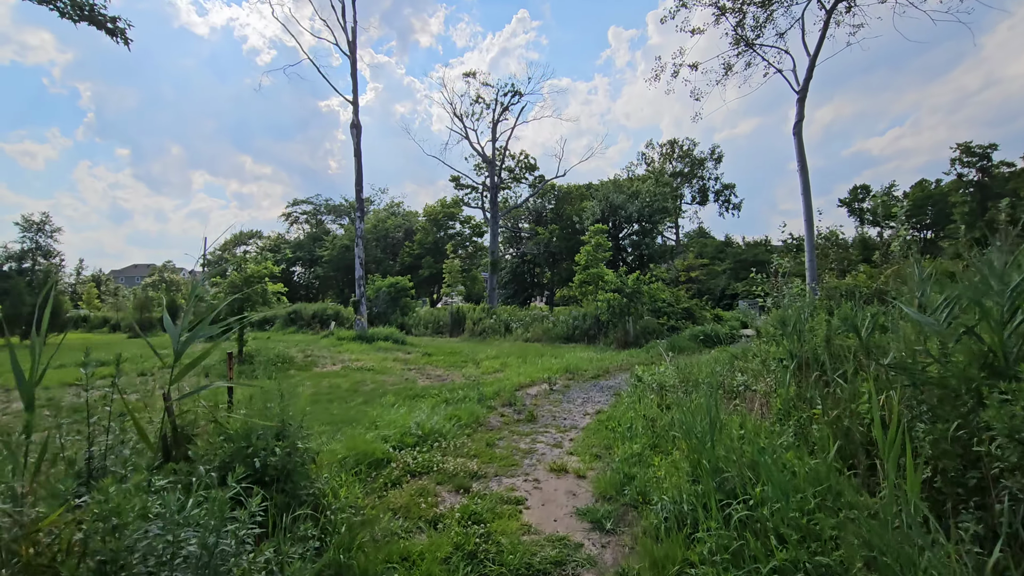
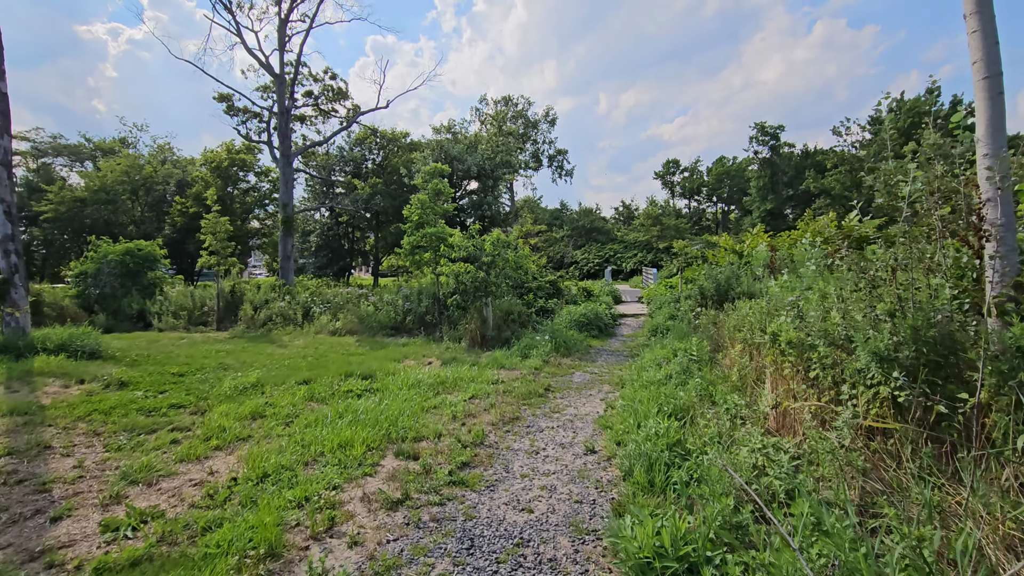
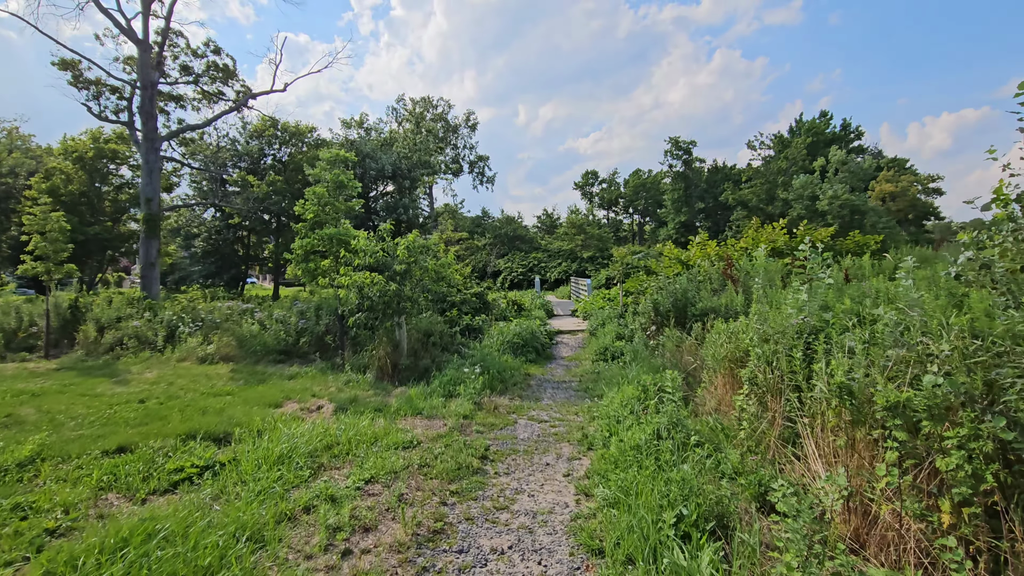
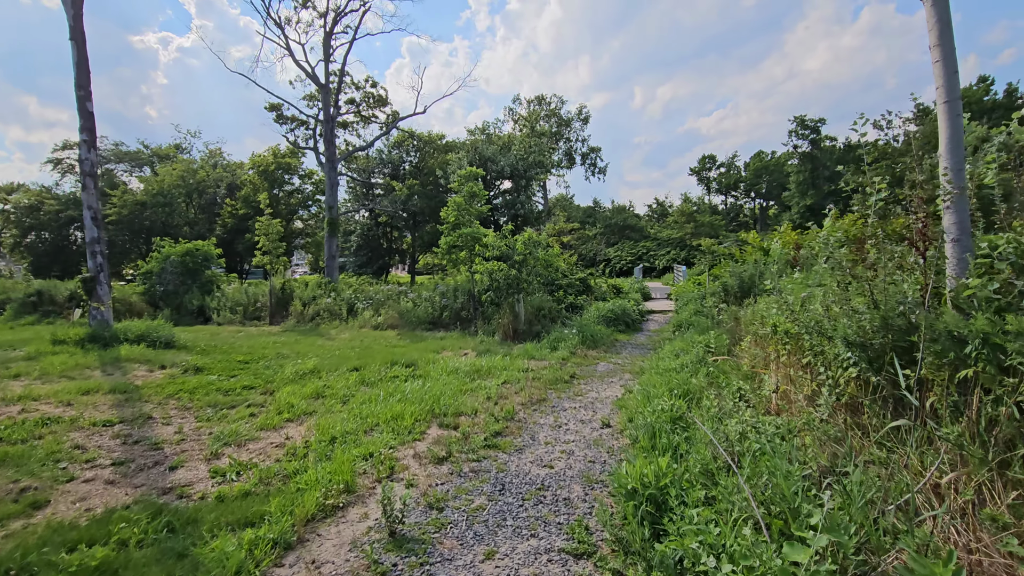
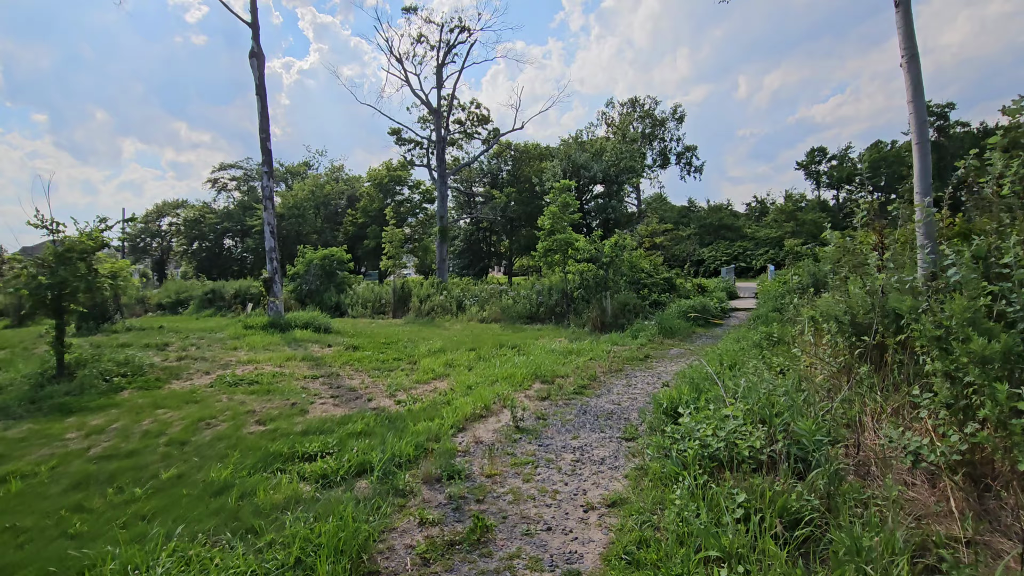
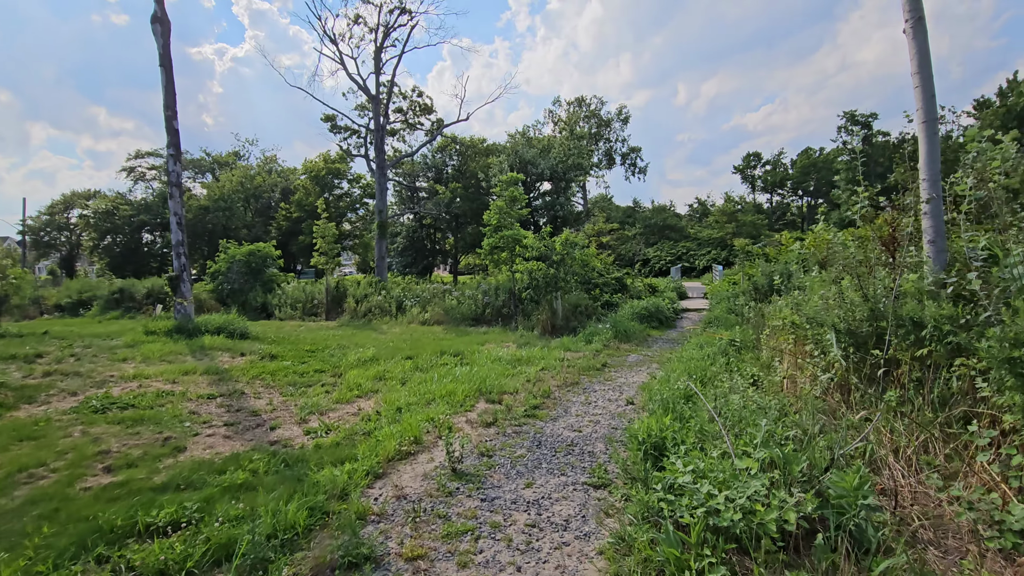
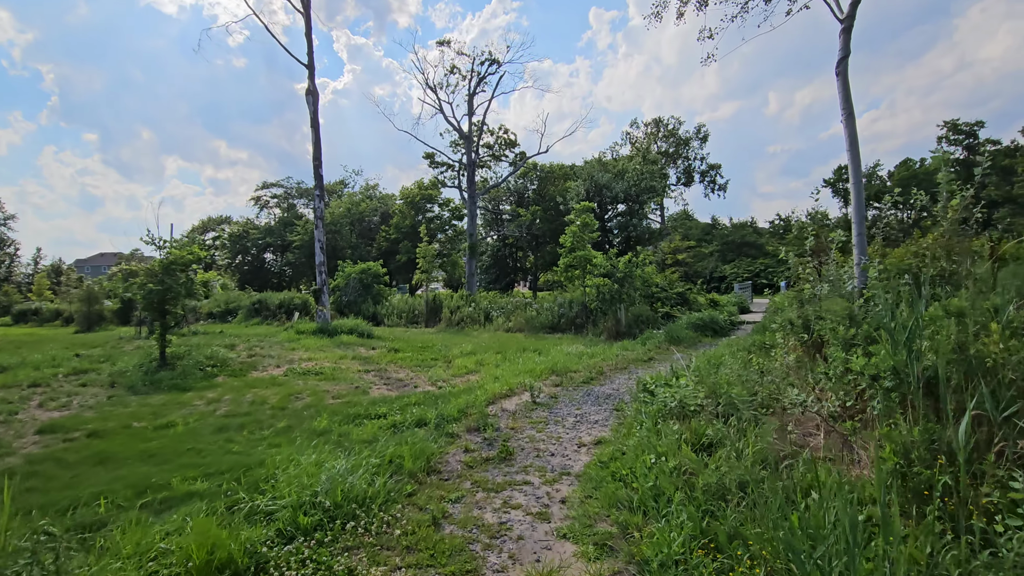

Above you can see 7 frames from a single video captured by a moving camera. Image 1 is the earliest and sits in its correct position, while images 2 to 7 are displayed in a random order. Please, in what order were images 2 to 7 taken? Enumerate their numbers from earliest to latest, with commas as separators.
7, 5, 6, 4, 2, 3
